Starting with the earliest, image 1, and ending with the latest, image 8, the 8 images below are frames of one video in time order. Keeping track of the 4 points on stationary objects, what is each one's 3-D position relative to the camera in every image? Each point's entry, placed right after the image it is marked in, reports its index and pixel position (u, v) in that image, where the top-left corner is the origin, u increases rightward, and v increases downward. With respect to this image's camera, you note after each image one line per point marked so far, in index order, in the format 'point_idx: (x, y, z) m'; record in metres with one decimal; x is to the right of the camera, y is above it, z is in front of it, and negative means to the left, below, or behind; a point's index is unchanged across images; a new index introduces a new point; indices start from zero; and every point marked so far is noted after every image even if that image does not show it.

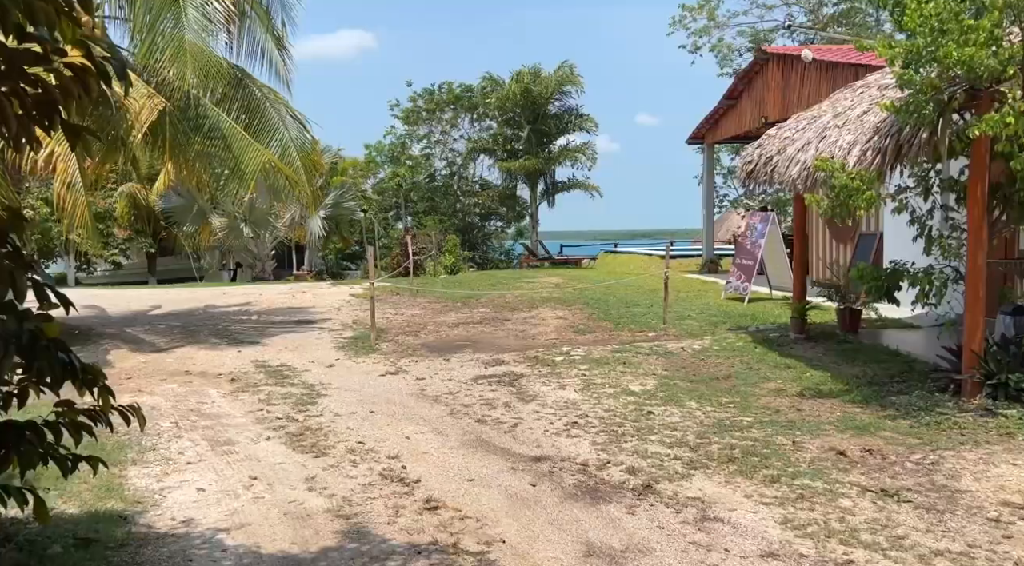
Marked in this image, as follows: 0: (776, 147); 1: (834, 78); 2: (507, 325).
0: (+2.8, +1.5, +8.1) m
1: (+5.2, +3.3, +12.1) m
2: (-0.1, -0.6, +10.5) m
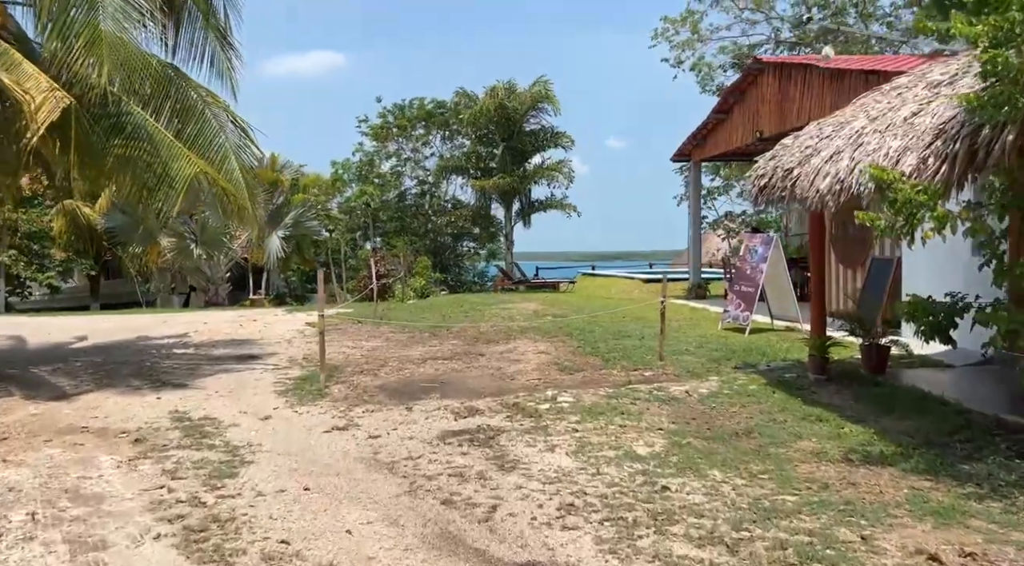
0: (+2.6, +1.2, +7.0) m
1: (+4.9, +2.9, +11.0) m
2: (-0.4, -0.9, +9.2) m
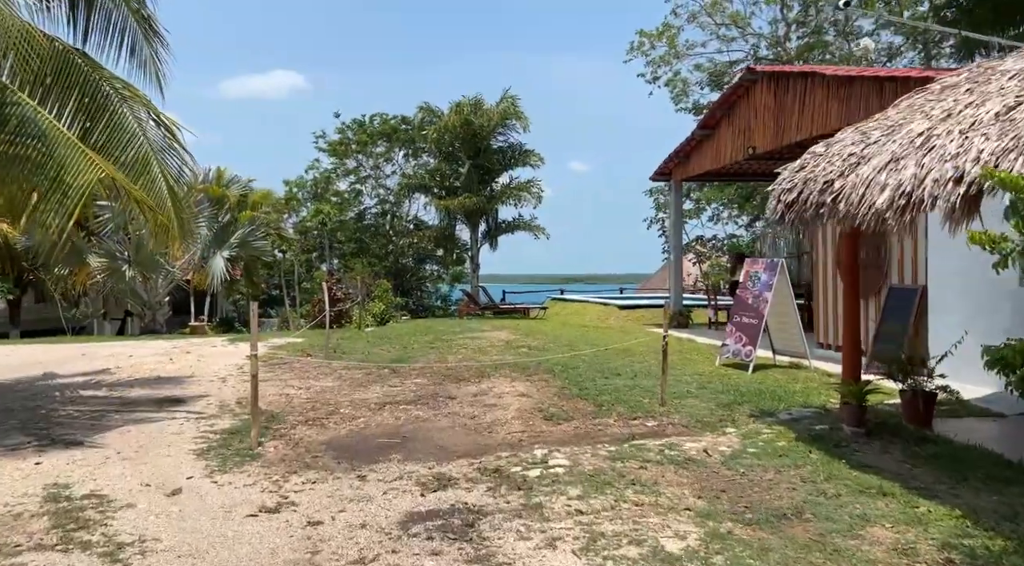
0: (+2.5, +0.9, +5.8) m
1: (+4.5, +2.5, +10.0) m
2: (-0.6, -1.3, +7.8) m
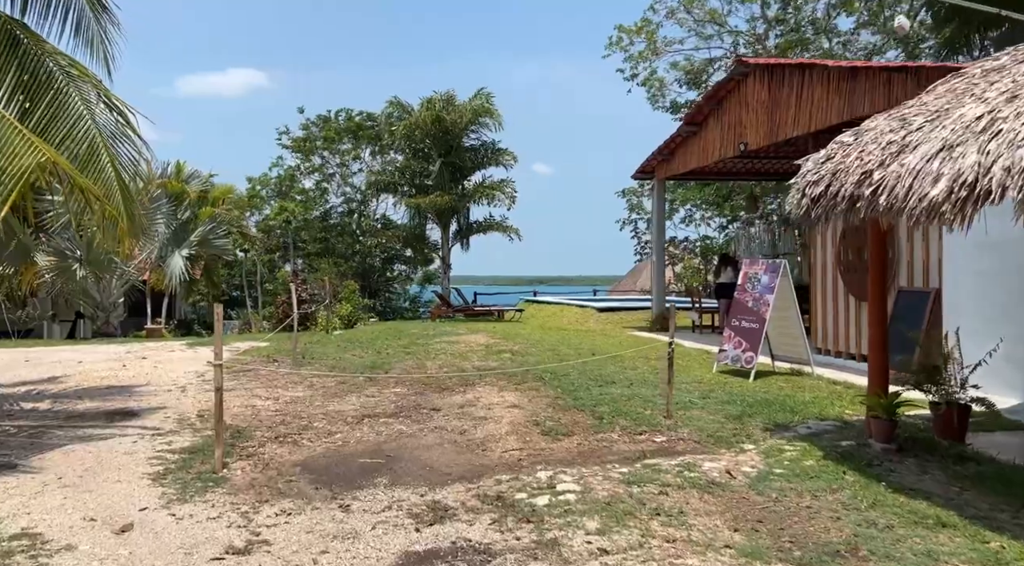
0: (+2.5, +0.9, +5.3) m
1: (+4.3, +2.5, +9.6) m
2: (-0.7, -1.3, +7.1) m
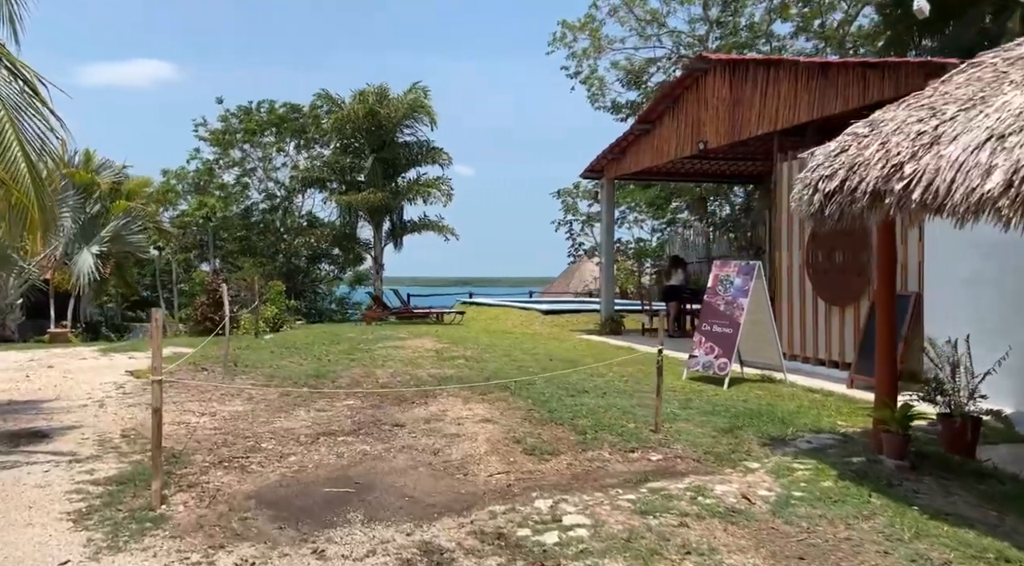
0: (+2.5, +0.9, +4.8) m
1: (+3.9, +2.4, +9.4) m
2: (-0.9, -1.3, +6.4) m
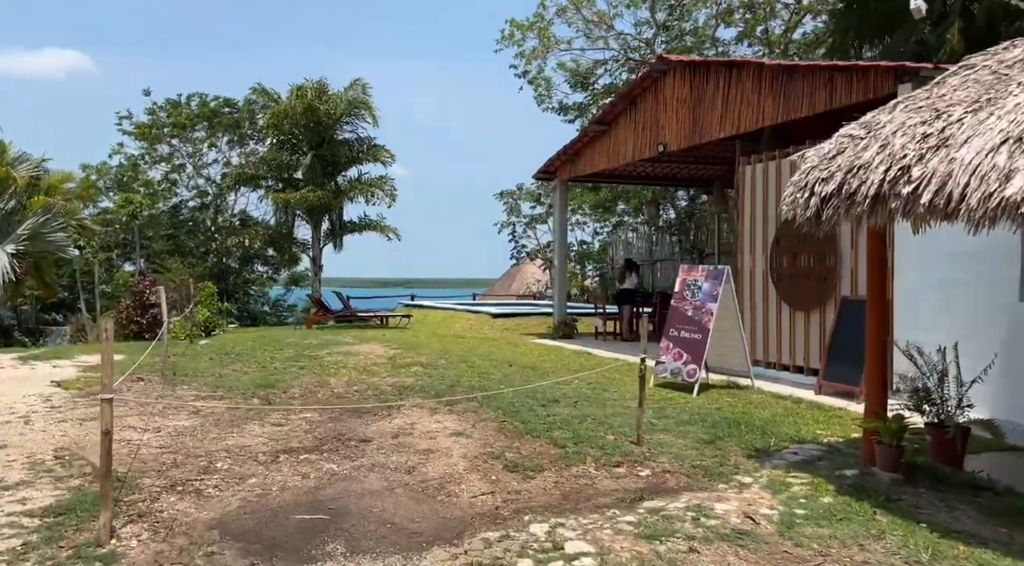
0: (+2.4, +0.8, +4.7) m
1: (+3.4, +2.4, +9.3) m
2: (-1.1, -1.3, +5.9) m
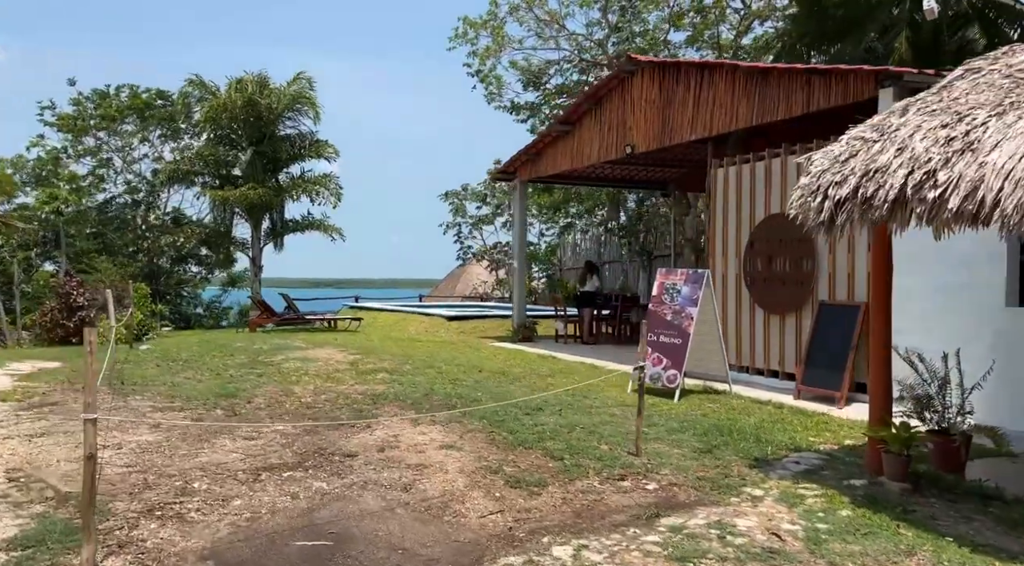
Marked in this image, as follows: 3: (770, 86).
0: (+2.5, +0.8, +4.6) m
1: (+3.1, +2.3, +9.3) m
2: (-1.1, -1.4, +5.6) m
3: (+3.2, +2.4, +9.3) m
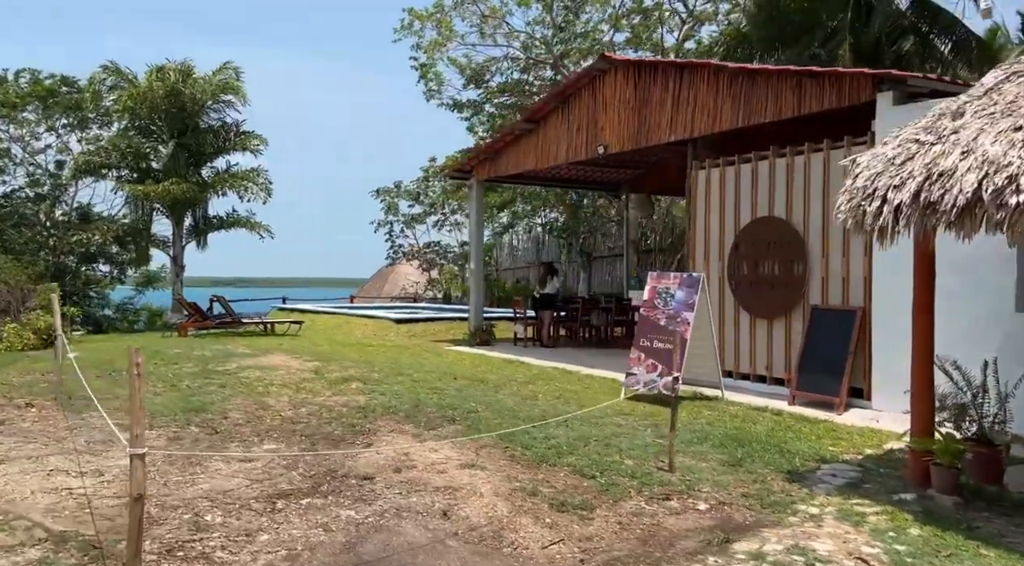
0: (+2.8, +0.7, +4.5) m
1: (+2.9, +2.2, +9.2) m
2: (-0.9, -1.4, +5.0) m
3: (+3.0, +2.3, +9.2) m
